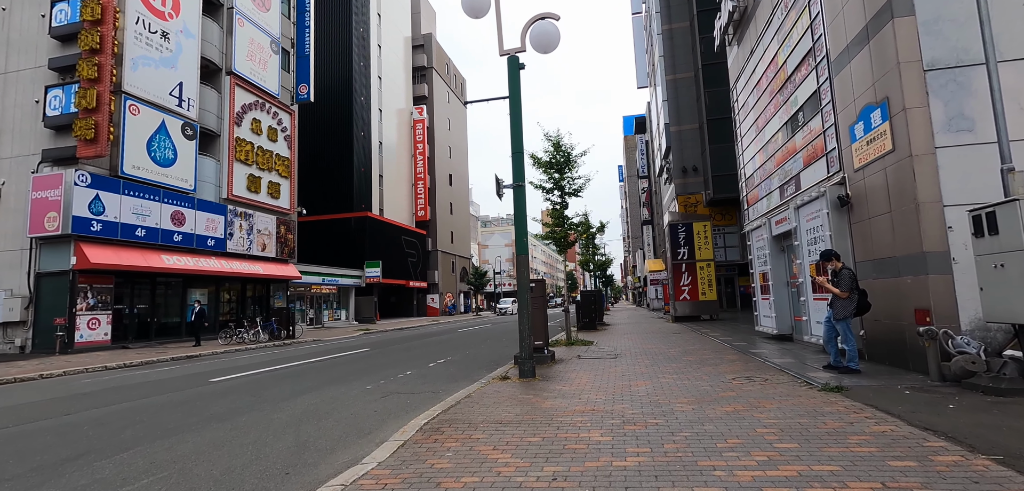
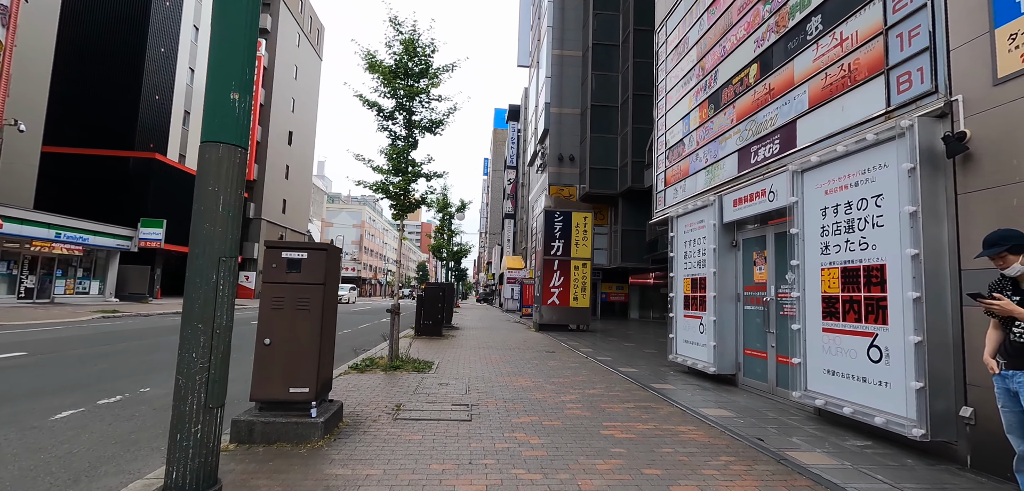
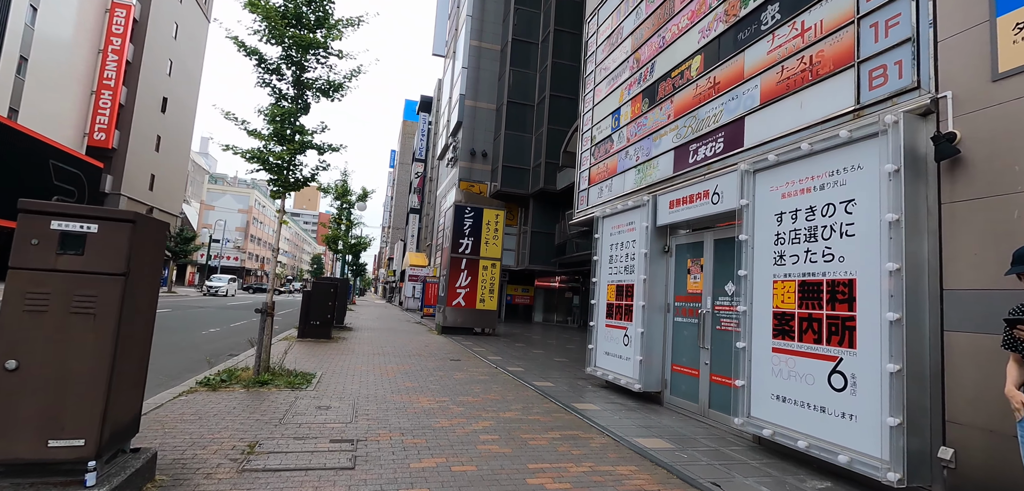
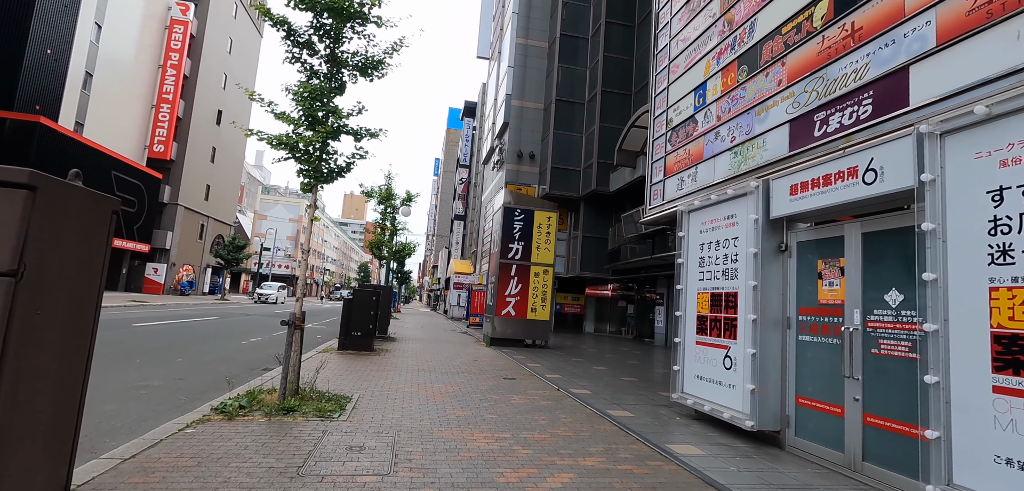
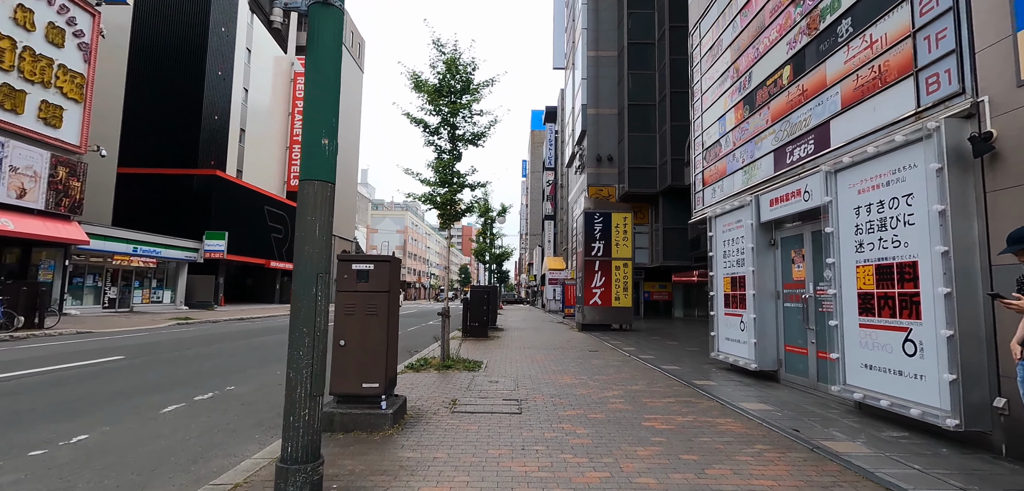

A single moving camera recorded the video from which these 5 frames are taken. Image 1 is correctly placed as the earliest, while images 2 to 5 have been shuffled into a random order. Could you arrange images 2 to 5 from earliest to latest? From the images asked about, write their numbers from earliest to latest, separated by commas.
5, 2, 3, 4
